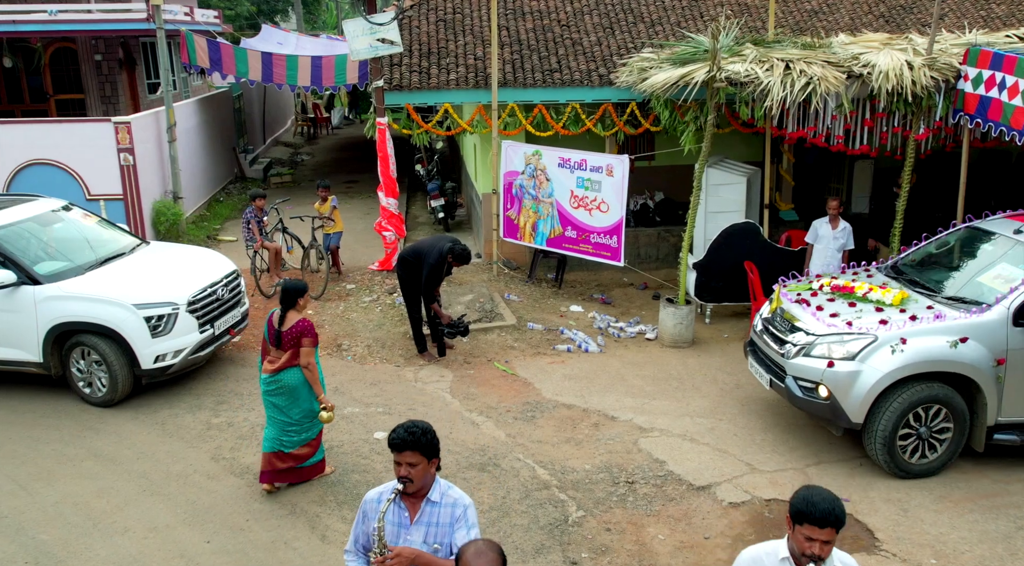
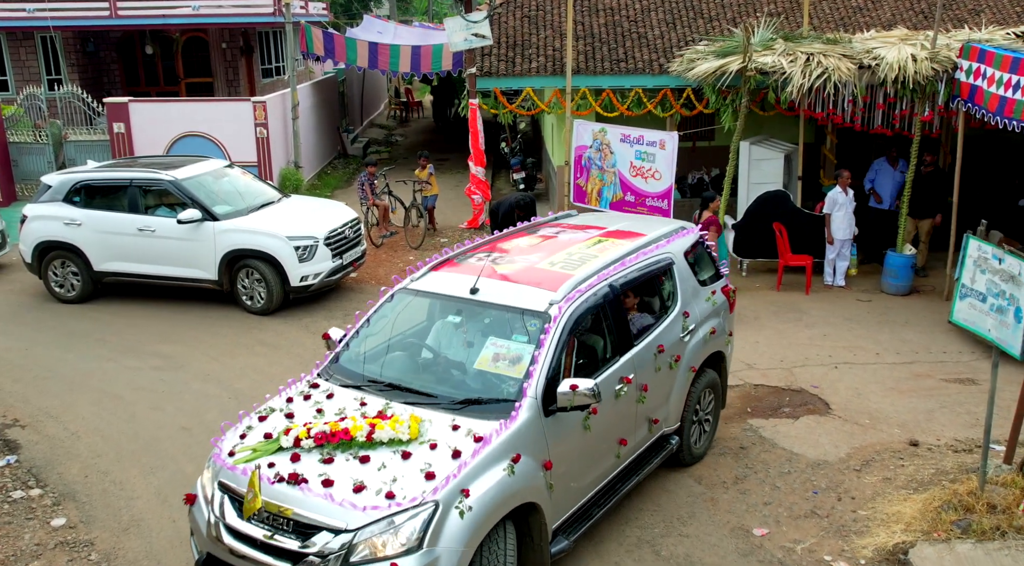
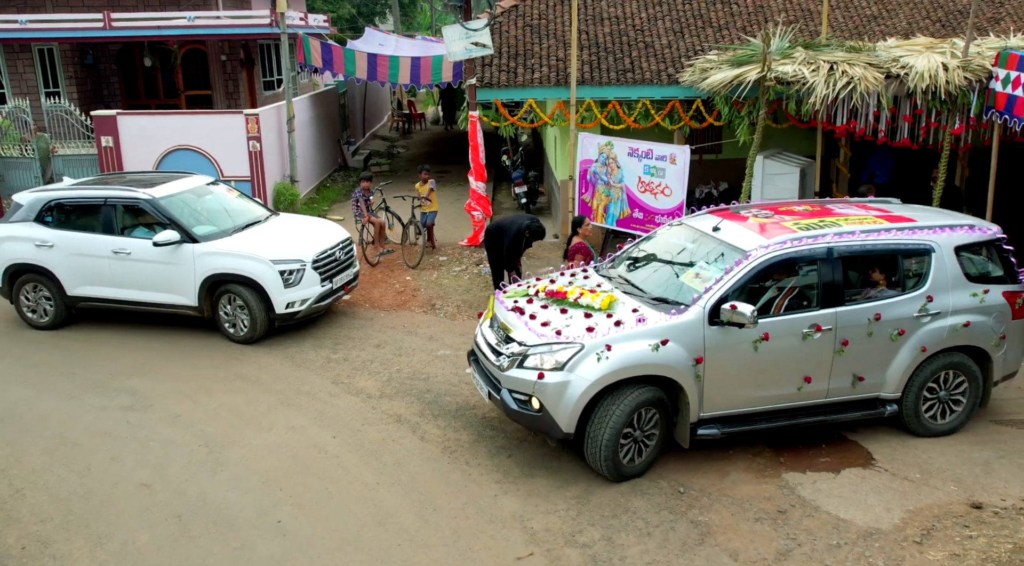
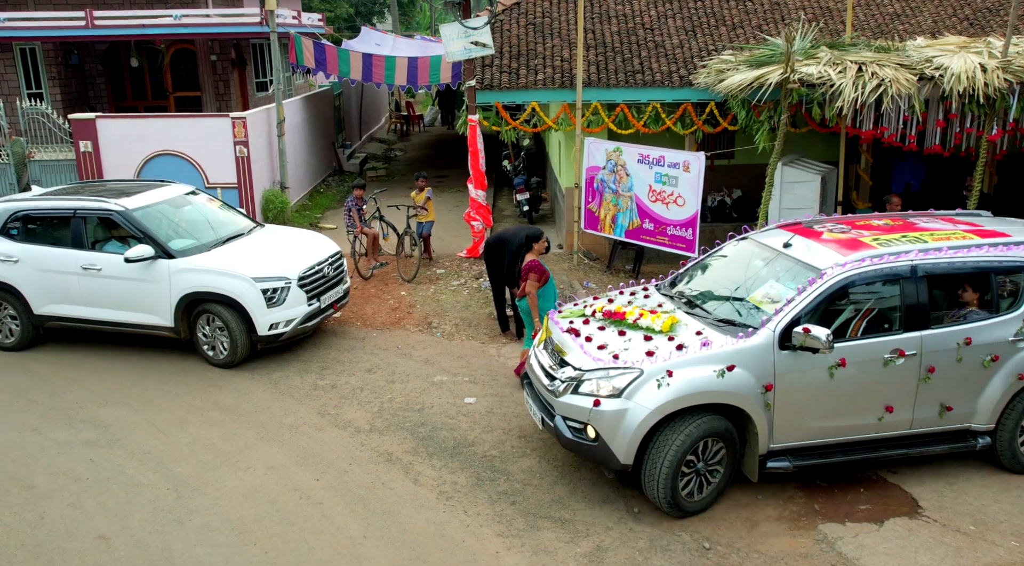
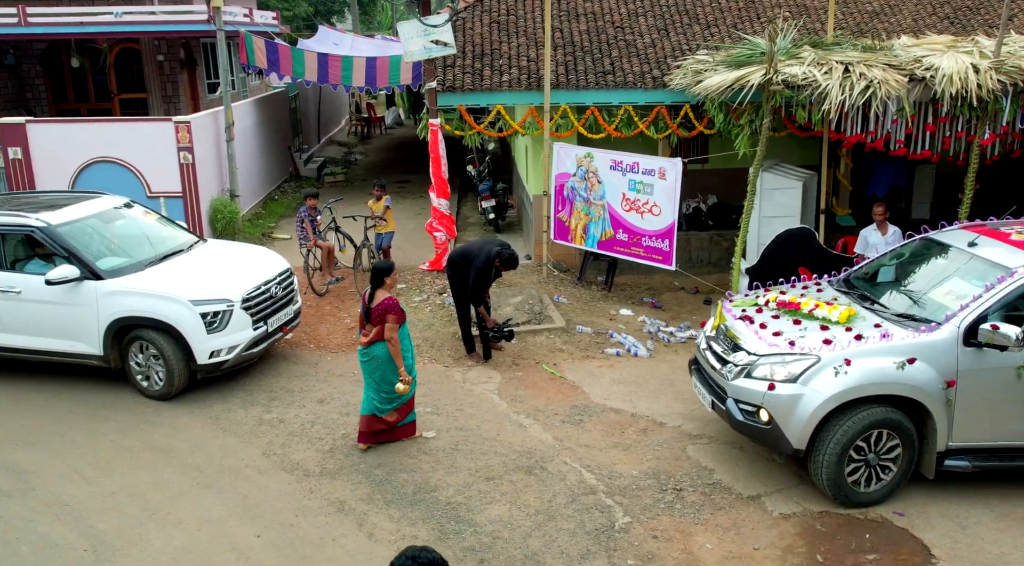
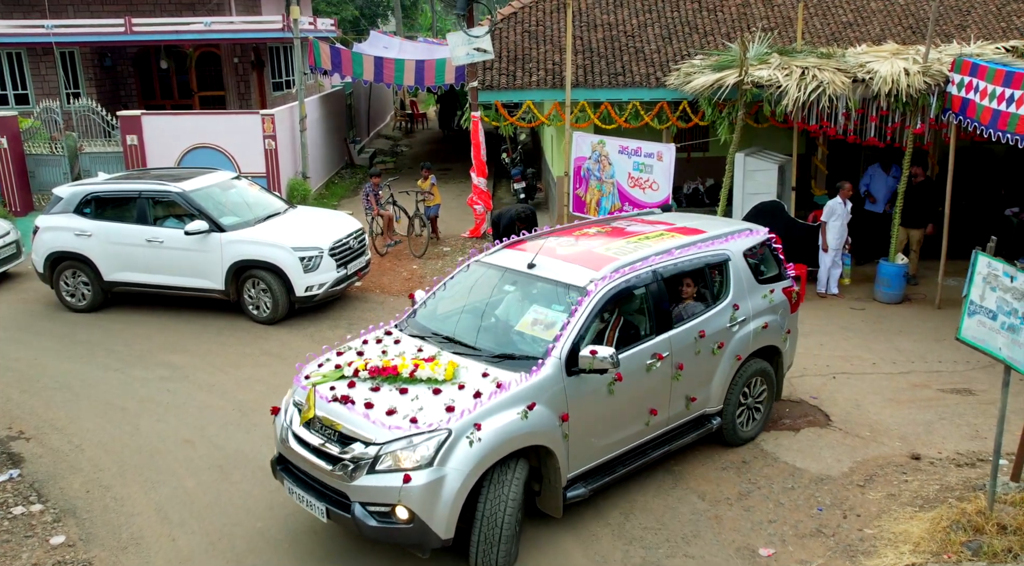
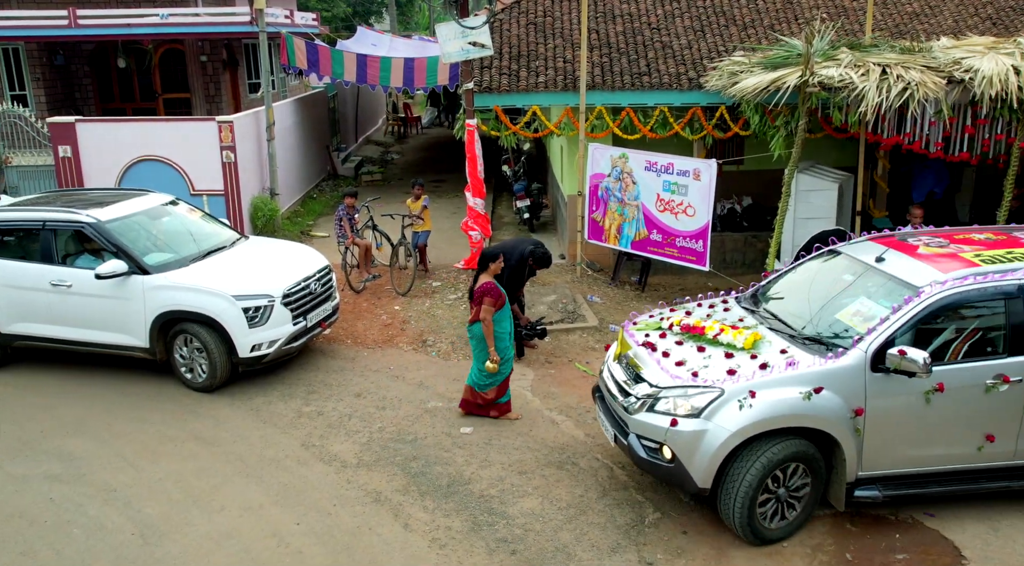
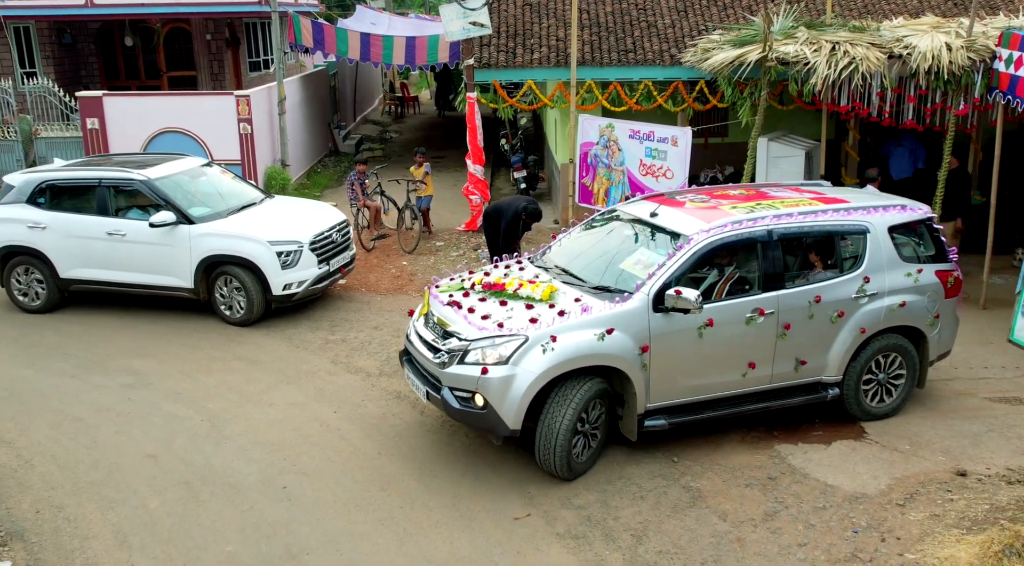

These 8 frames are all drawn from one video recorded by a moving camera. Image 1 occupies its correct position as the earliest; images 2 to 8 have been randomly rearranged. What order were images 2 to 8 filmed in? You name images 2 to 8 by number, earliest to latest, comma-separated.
5, 7, 4, 3, 8, 6, 2
